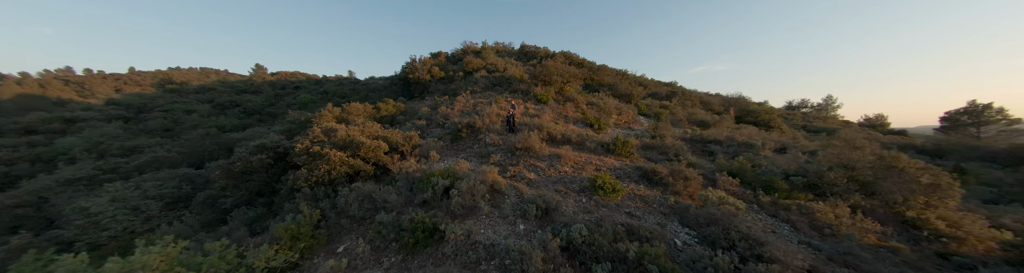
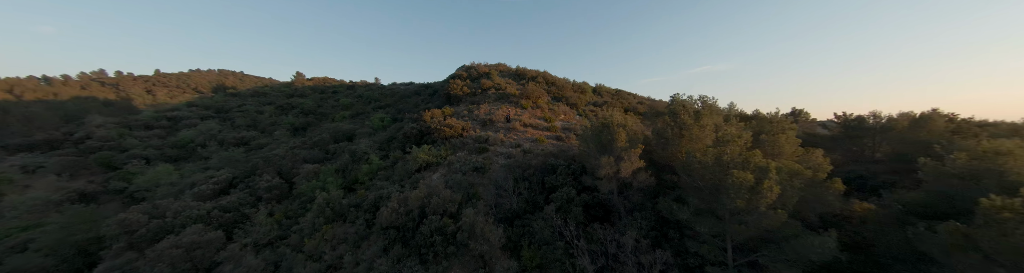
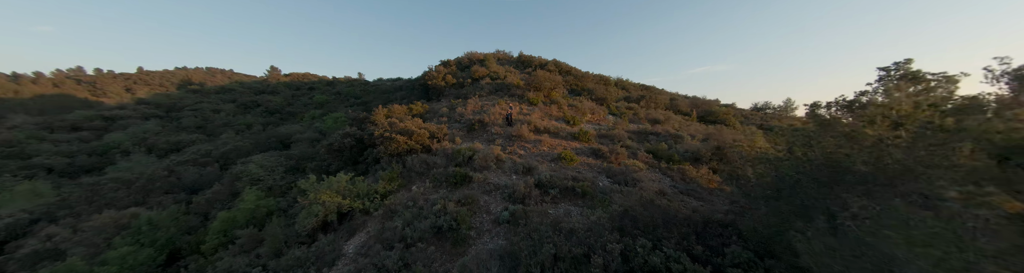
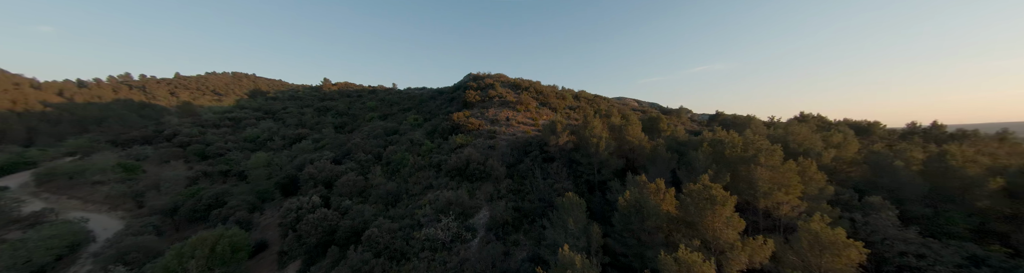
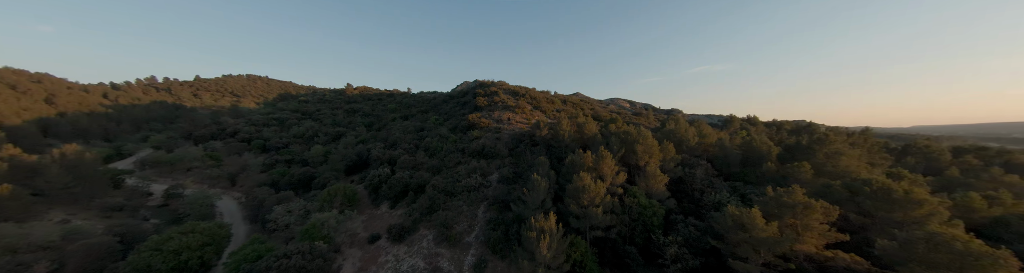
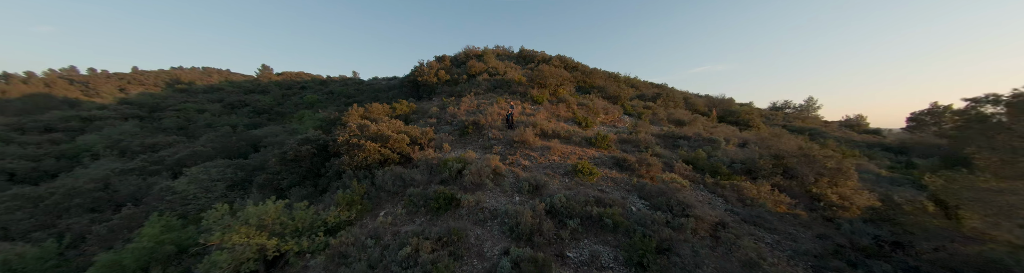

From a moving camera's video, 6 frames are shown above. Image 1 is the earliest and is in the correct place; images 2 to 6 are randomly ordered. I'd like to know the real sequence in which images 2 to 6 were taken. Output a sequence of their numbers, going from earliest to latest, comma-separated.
6, 3, 2, 4, 5
